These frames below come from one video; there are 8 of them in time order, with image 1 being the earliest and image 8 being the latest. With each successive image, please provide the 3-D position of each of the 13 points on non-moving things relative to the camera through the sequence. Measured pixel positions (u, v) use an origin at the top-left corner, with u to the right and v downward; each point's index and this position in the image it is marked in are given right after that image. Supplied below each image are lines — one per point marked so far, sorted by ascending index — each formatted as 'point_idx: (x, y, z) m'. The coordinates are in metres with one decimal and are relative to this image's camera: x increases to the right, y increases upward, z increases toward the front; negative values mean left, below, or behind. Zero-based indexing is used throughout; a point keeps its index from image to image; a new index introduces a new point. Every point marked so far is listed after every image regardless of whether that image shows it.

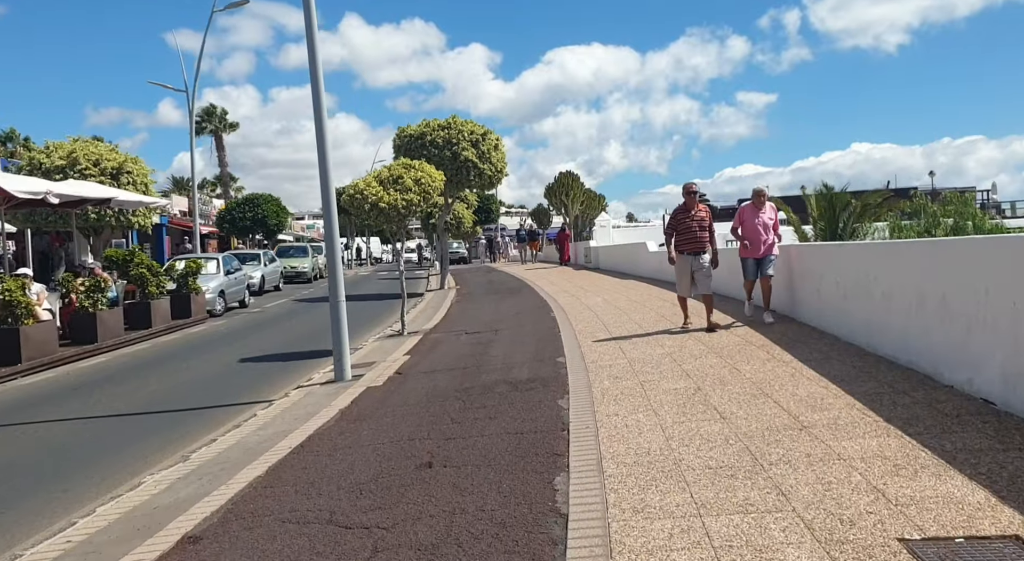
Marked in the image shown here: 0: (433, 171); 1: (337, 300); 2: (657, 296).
0: (-1.3, +1.8, +14.8) m
1: (-2.0, -0.2, +10.3) m
2: (+2.8, -0.3, +16.8) m
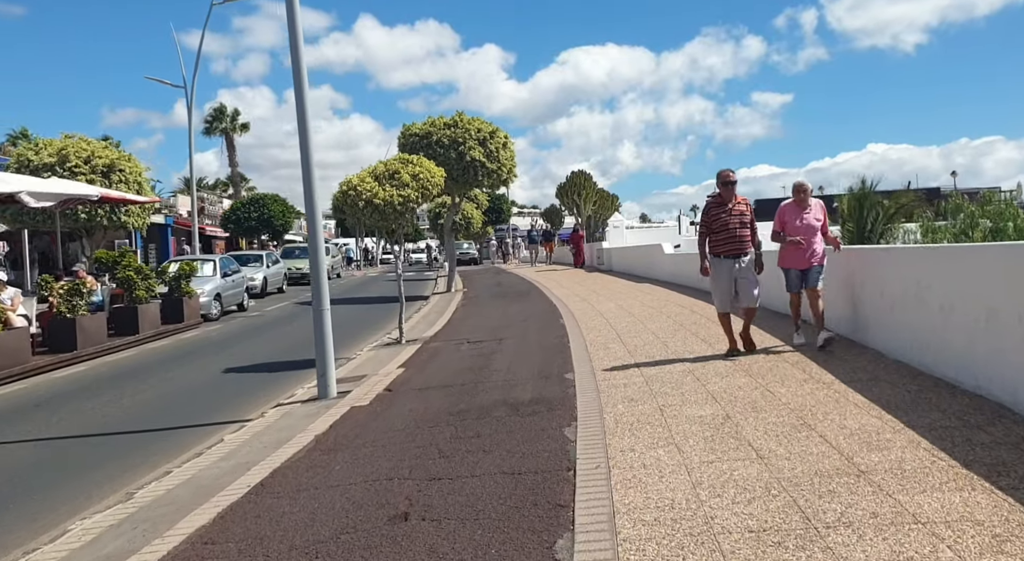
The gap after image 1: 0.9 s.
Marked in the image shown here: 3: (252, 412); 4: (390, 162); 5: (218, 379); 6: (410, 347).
0: (-1.2, +1.7, +13.7) m
1: (-2.0, -0.3, +9.3) m
2: (+2.9, -0.4, +15.7) m
3: (-2.7, -1.4, +9.2) m
4: (-1.8, +1.8, +13.4) m
5: (-4.0, -1.4, +12.3) m
6: (-1.5, -1.0, +13.2) m
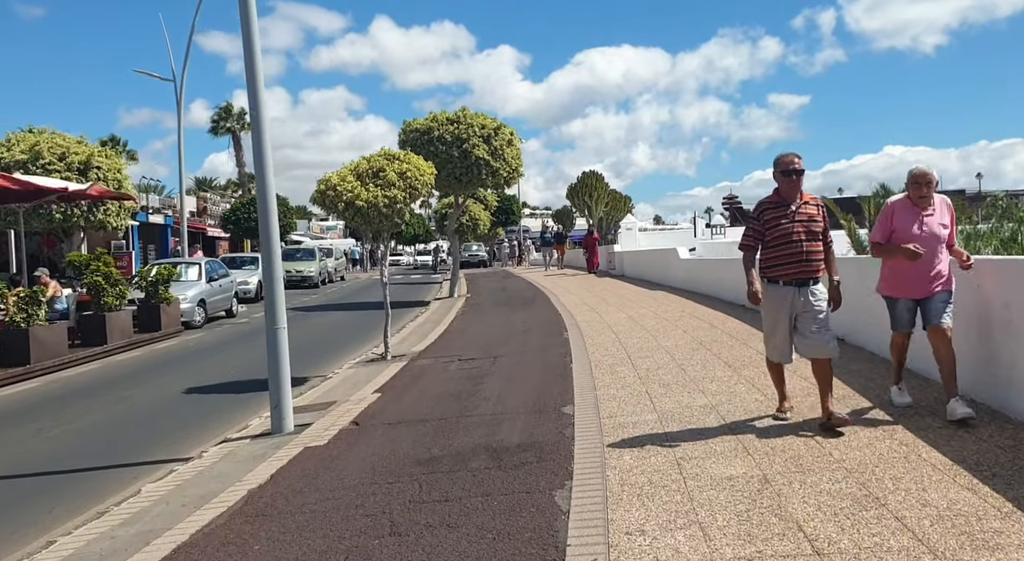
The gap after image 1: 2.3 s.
0: (-1.3, +1.6, +12.3) m
1: (-2.1, -0.4, +7.9) m
2: (+2.9, -0.5, +14.2) m
3: (-2.8, -1.5, +7.8) m
4: (-1.9, +1.6, +12.0) m
5: (-4.1, -1.5, +10.9) m
6: (-1.6, -1.1, +11.8) m
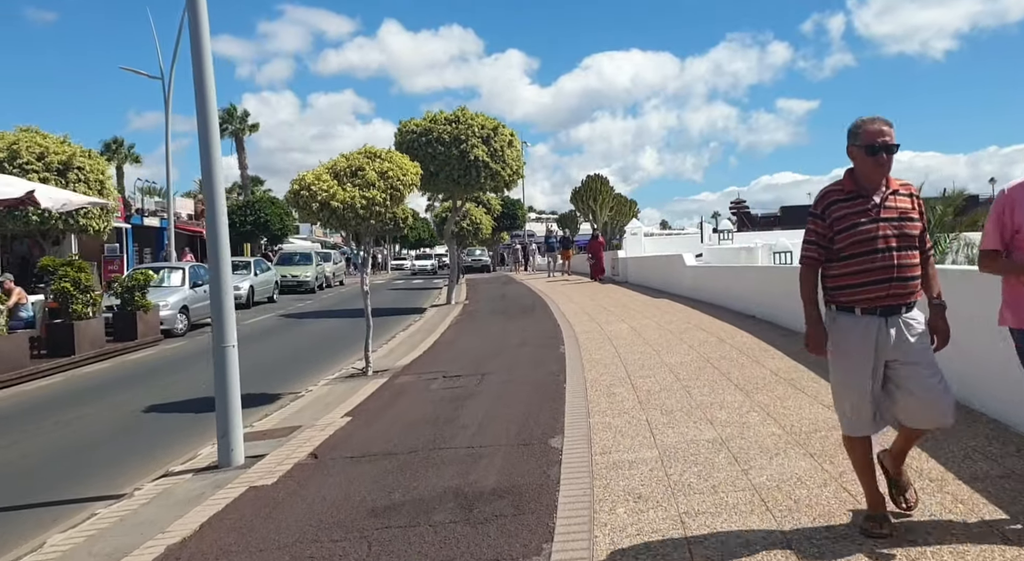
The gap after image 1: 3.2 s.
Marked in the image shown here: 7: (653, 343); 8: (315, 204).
0: (-1.4, +1.5, +11.3) m
1: (-2.2, -0.5, +6.9) m
2: (+2.8, -0.7, +13.2) m
3: (-2.9, -1.6, +6.8) m
4: (-2.0, +1.5, +11.0) m
5: (-4.2, -1.6, +9.9) m
6: (-1.7, -1.2, +10.8) m
7: (+1.9, -0.8, +12.0) m
8: (-2.4, +0.9, +10.7) m
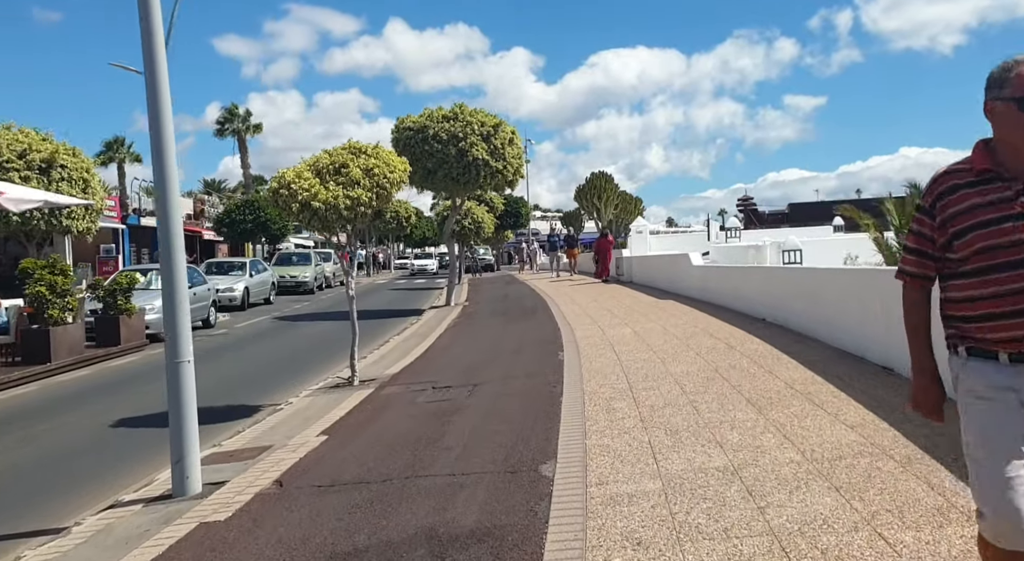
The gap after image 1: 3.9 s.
0: (-1.4, +1.4, +10.6) m
1: (-2.3, -0.6, +6.2) m
2: (+2.7, -0.7, +12.5) m
3: (-3.0, -1.6, +6.1) m
4: (-2.0, +1.5, +10.3) m
5: (-4.3, -1.6, +9.3) m
6: (-1.7, -1.3, +10.1) m
7: (+1.8, -0.9, +11.2) m
8: (-2.4, +0.9, +10.0) m
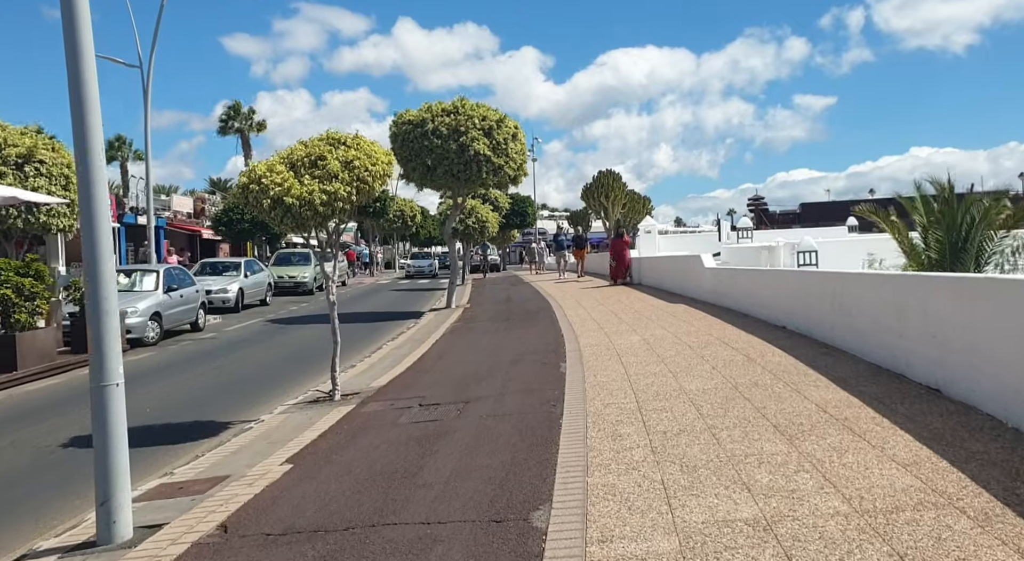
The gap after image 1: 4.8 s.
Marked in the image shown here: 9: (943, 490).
0: (-1.5, +1.4, +9.6) m
1: (-2.4, -0.6, +5.2) m
2: (+2.7, -0.8, +11.5) m
3: (-3.1, -1.7, +5.2) m
4: (-2.1, +1.4, +9.3) m
5: (-4.3, -1.7, +8.3) m
6: (-1.8, -1.3, +9.2) m
7: (+1.8, -0.9, +10.2) m
8: (-2.5, +0.8, +9.0) m
9: (+2.3, -1.1, +4.7) m
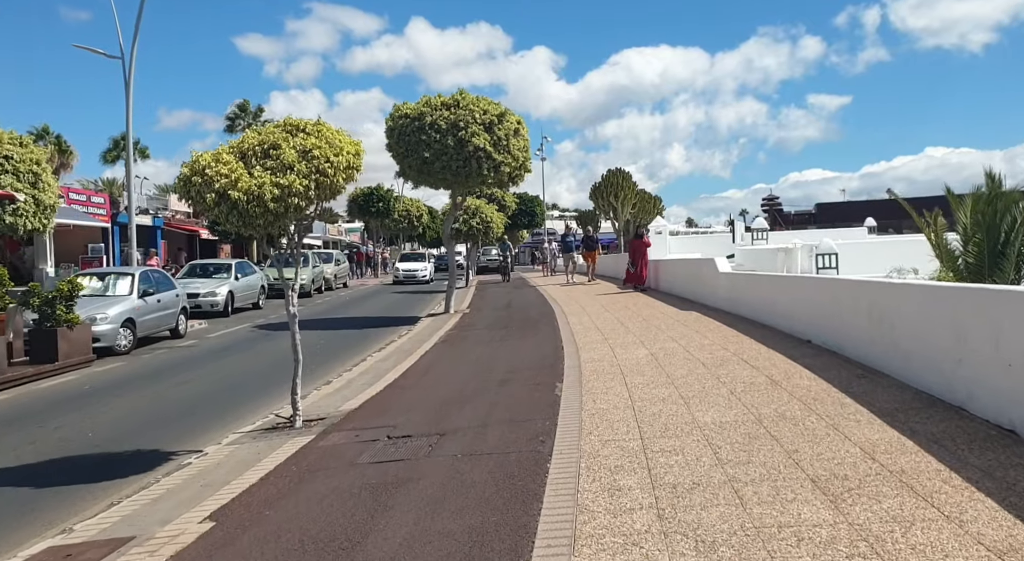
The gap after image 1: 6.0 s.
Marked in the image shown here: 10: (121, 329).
0: (-1.6, +1.3, +8.4) m
1: (-2.6, -0.7, +4.0) m
2: (+2.6, -0.9, +10.1) m
3: (-3.3, -1.8, +3.9) m
4: (-2.2, +1.4, +8.1) m
5: (-4.5, -1.8, +7.1) m
6: (-1.9, -1.4, +7.9) m
7: (+1.7, -1.0, +8.9) m
8: (-2.6, +0.7, +7.8) m
9: (+2.1, -1.2, +3.4) m
10: (-7.1, -0.9, +16.0) m
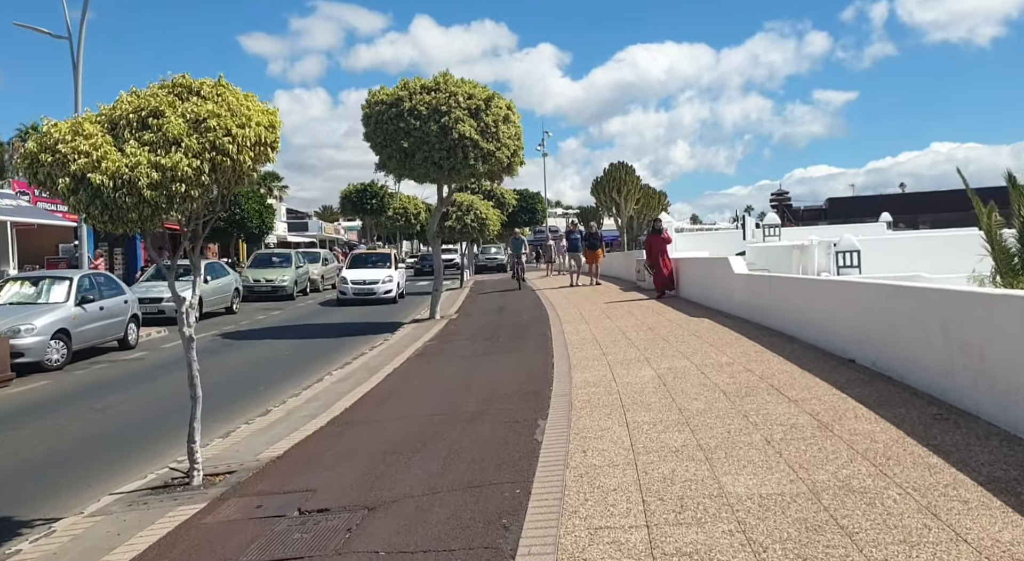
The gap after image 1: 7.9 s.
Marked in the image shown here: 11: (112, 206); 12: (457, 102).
0: (-1.8, +1.2, +6.3) m
1: (-2.9, -0.8, +1.9) m
2: (+2.4, -0.9, +8.1) m
3: (-3.6, -1.9, +1.8) m
4: (-2.5, +1.3, +6.0) m
5: (-4.8, -1.9, +5.0) m
6: (-2.2, -1.5, +5.8) m
7: (+1.4, -1.1, +6.8) m
8: (-2.9, +0.6, +5.7) m
9: (+1.8, -1.3, +1.3) m
10: (-7.3, -1.0, +14.0) m
11: (-2.6, +0.5, +5.8) m
12: (-1.1, +3.6, +17.5) m
